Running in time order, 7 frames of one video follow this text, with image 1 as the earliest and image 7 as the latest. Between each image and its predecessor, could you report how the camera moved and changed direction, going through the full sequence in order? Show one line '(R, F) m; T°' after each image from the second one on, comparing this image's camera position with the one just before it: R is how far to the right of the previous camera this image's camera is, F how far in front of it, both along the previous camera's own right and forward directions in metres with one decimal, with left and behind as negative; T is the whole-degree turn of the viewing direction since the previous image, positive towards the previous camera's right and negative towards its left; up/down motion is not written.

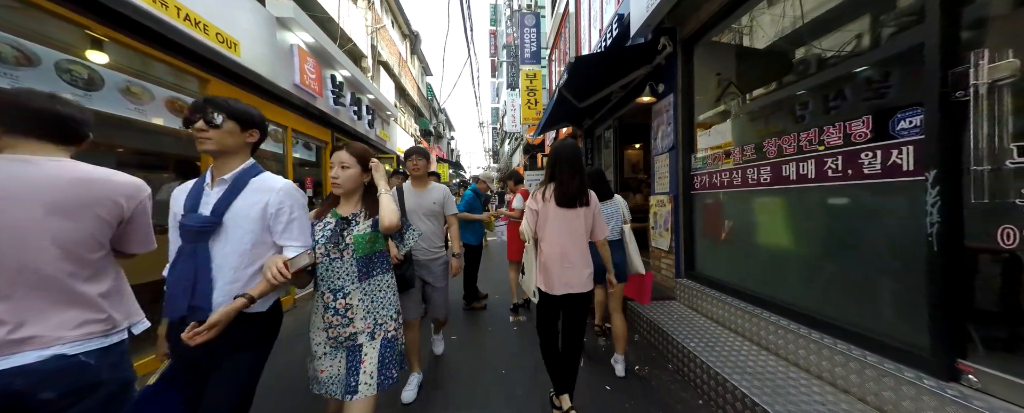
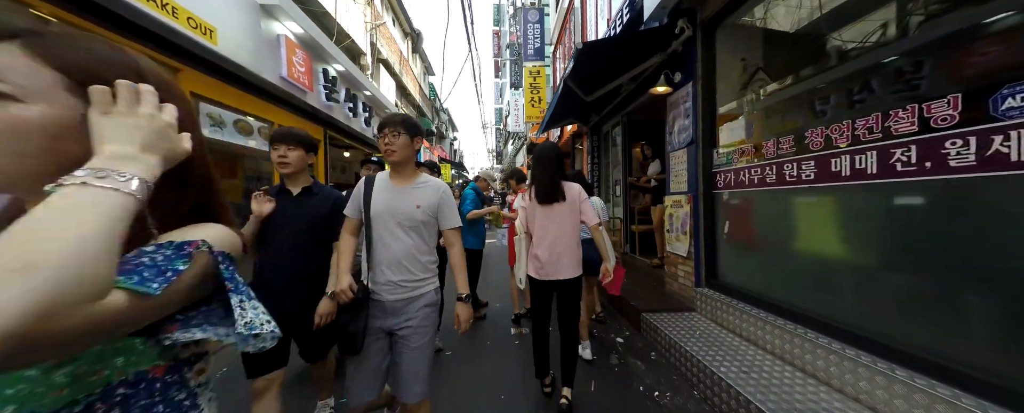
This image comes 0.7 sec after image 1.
(0.0, +0.3) m; -1°
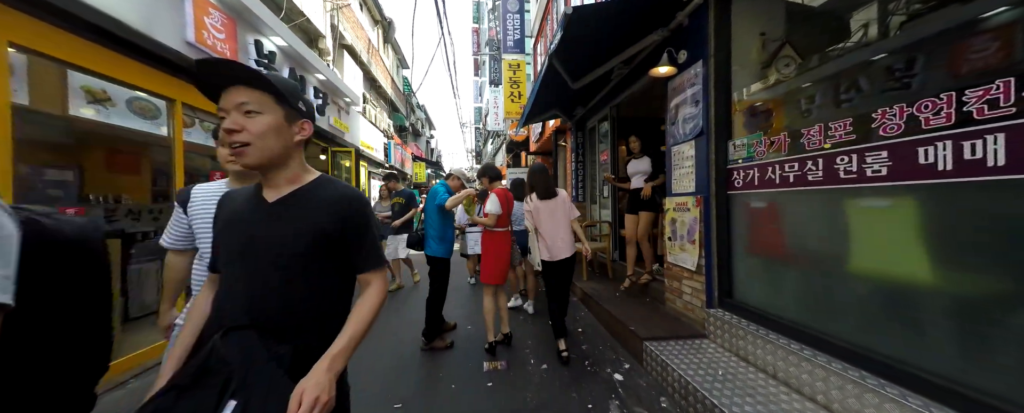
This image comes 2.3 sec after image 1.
(+0.1, +0.7) m; +4°
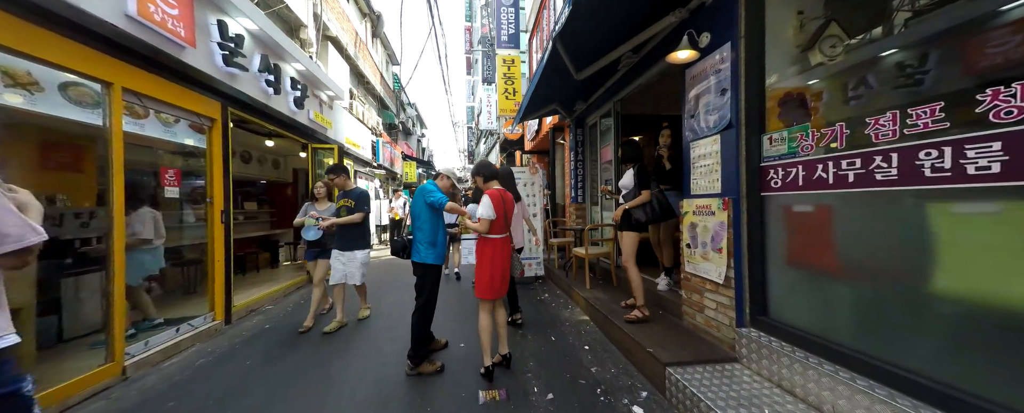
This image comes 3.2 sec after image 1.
(-0.1, +0.4) m; +1°
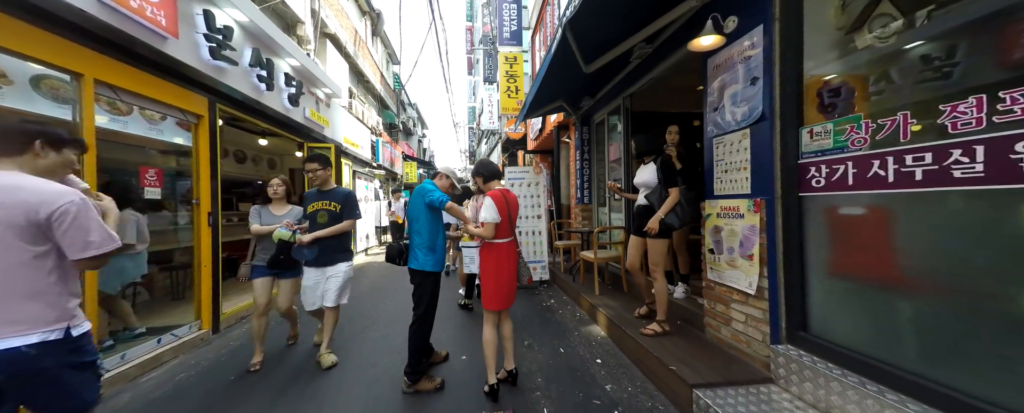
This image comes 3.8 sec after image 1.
(0.0, +0.2) m; 0°
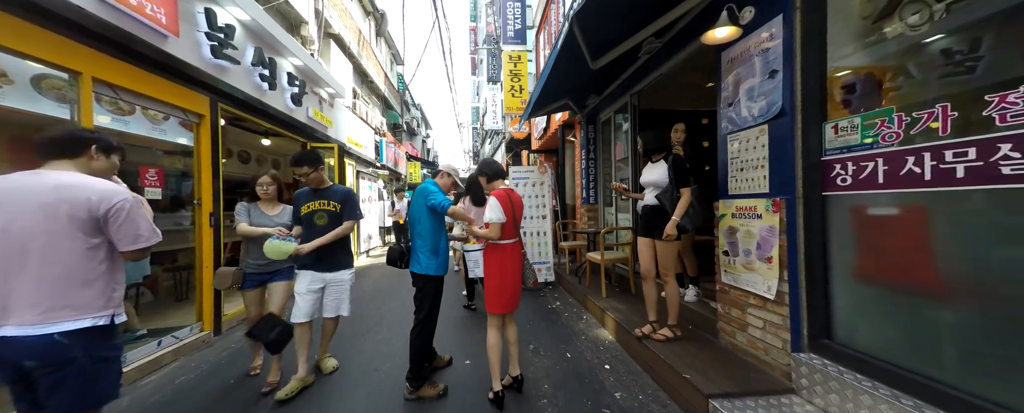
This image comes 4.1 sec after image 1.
(0.0, +0.1) m; -1°
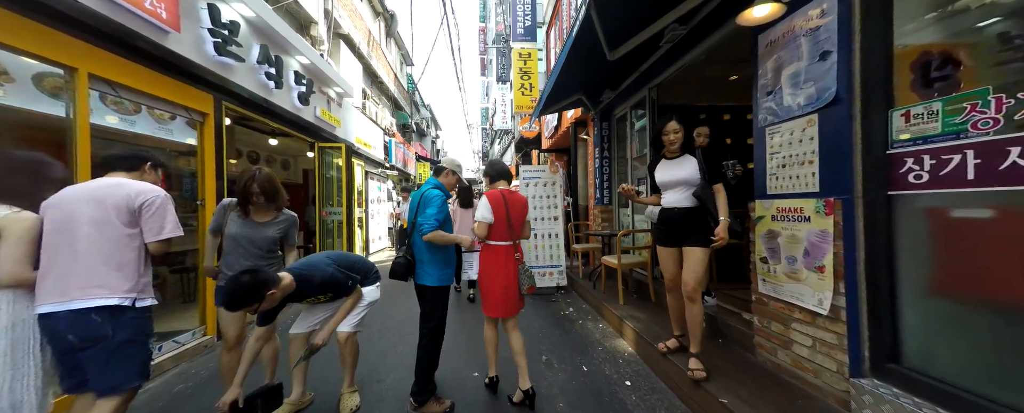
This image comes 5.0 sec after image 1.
(0.0, +0.2) m; -2°
